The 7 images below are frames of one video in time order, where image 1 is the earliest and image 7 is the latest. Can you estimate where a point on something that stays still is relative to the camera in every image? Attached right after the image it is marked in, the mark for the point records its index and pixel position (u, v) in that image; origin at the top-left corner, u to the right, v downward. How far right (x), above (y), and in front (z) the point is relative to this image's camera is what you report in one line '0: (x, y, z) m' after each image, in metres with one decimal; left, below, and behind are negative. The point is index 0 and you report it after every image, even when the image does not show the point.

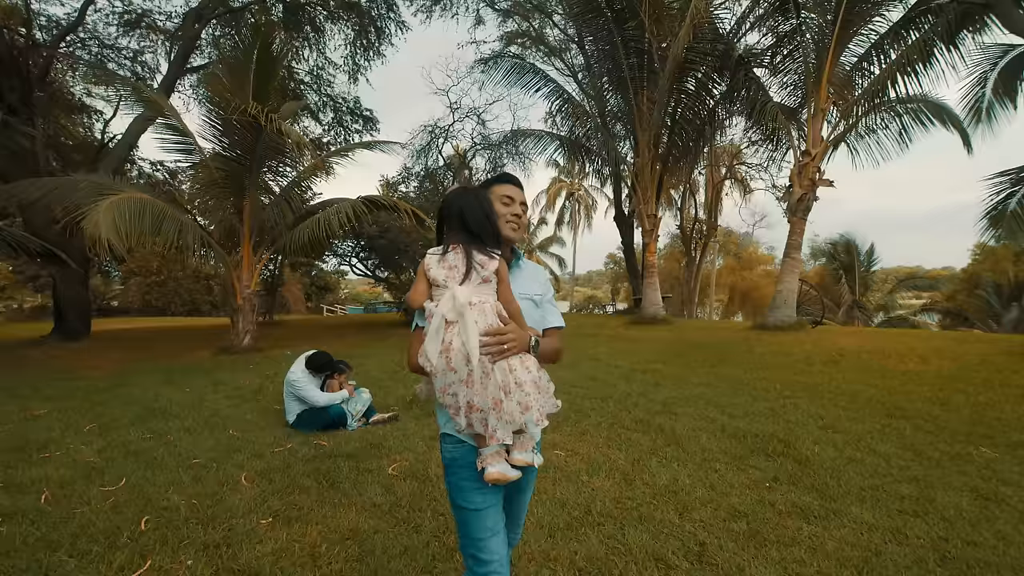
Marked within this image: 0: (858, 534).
0: (+1.5, -1.1, +2.5) m
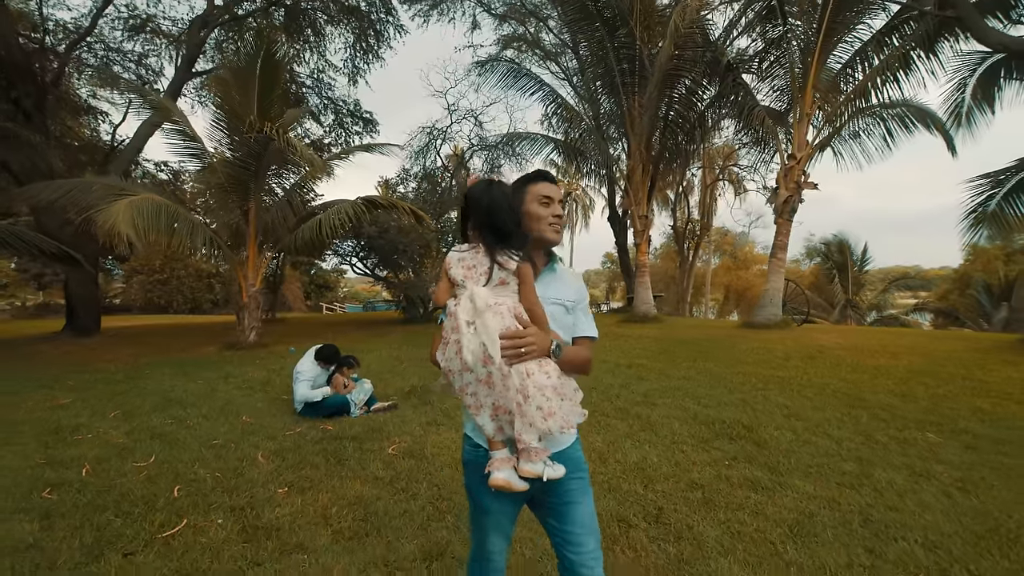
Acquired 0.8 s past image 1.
0: (+1.5, -1.1, +2.8) m
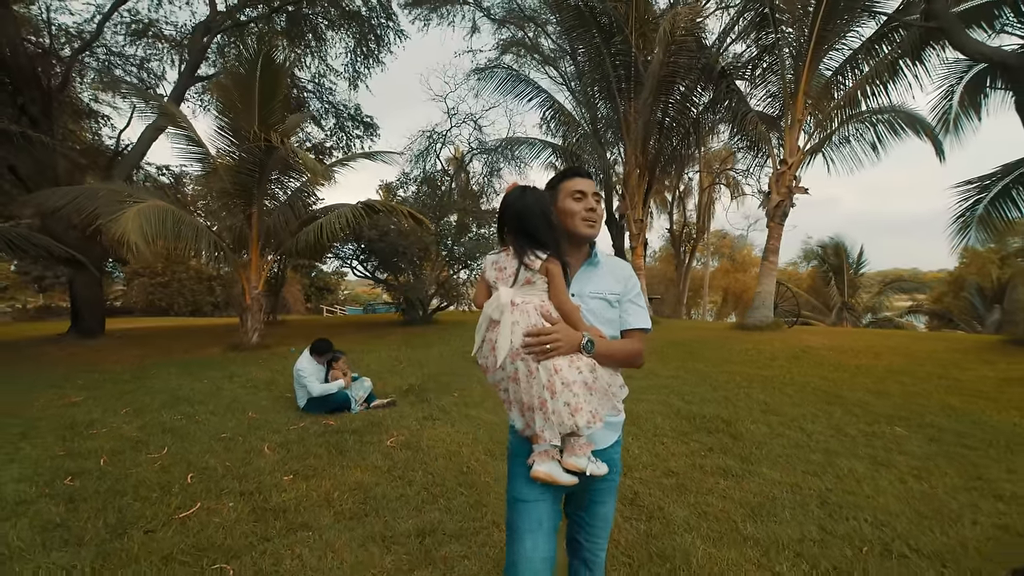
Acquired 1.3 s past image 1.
0: (+1.4, -1.1, +3.1) m
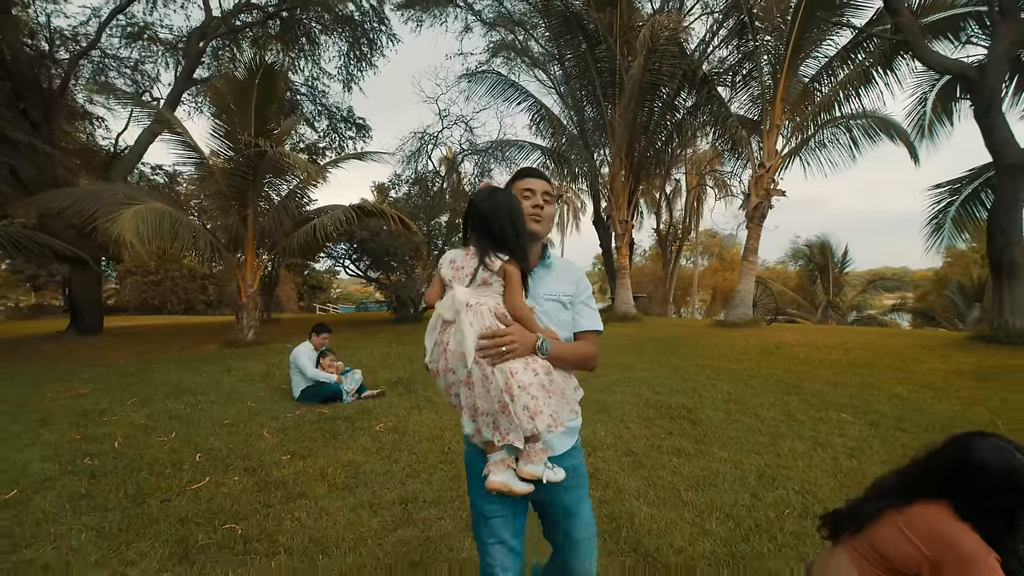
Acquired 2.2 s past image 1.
0: (+1.2, -1.1, +3.5) m
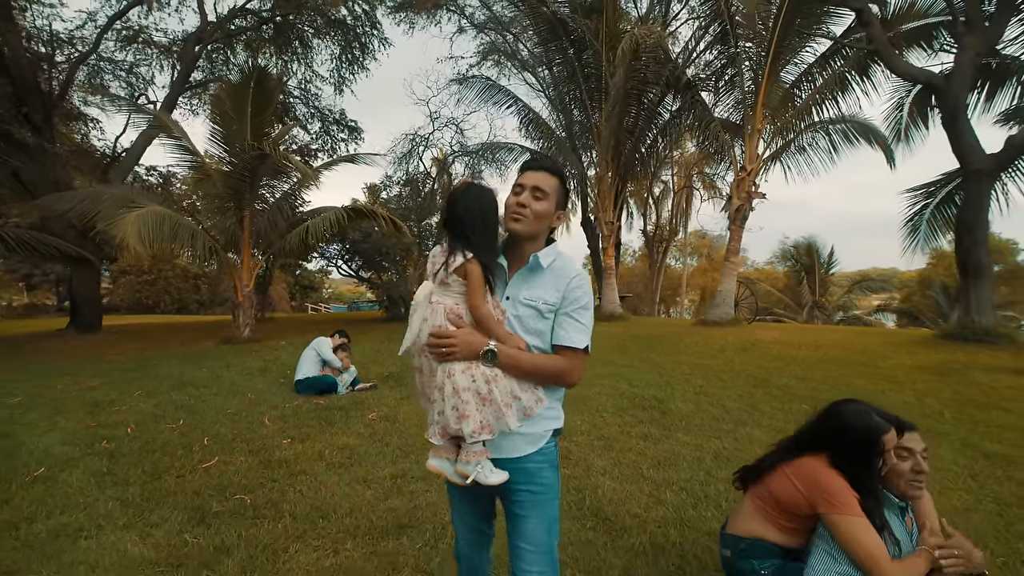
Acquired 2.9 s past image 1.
0: (+1.1, -1.1, +3.8) m
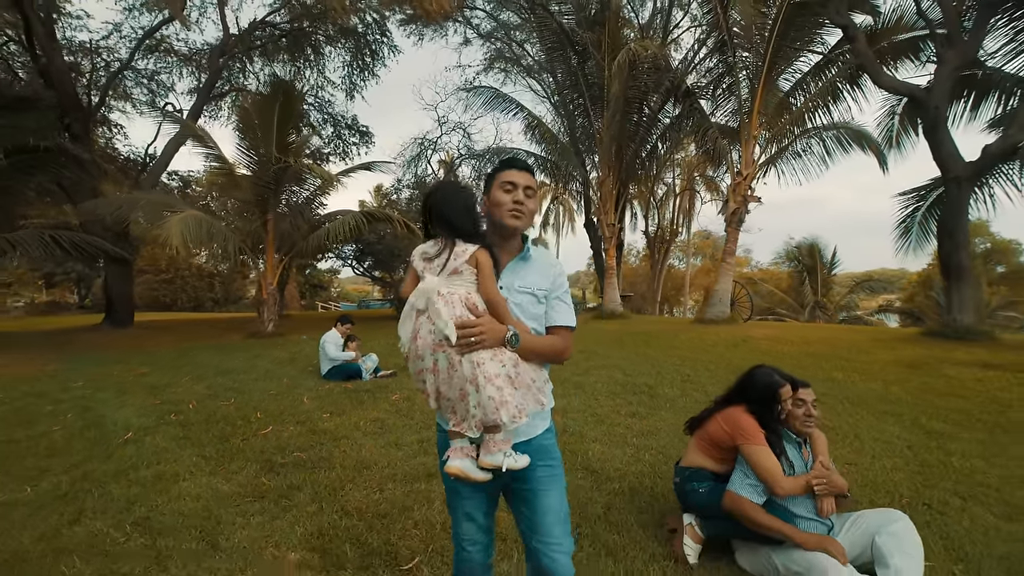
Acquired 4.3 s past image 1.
0: (+1.2, -1.1, +4.5) m
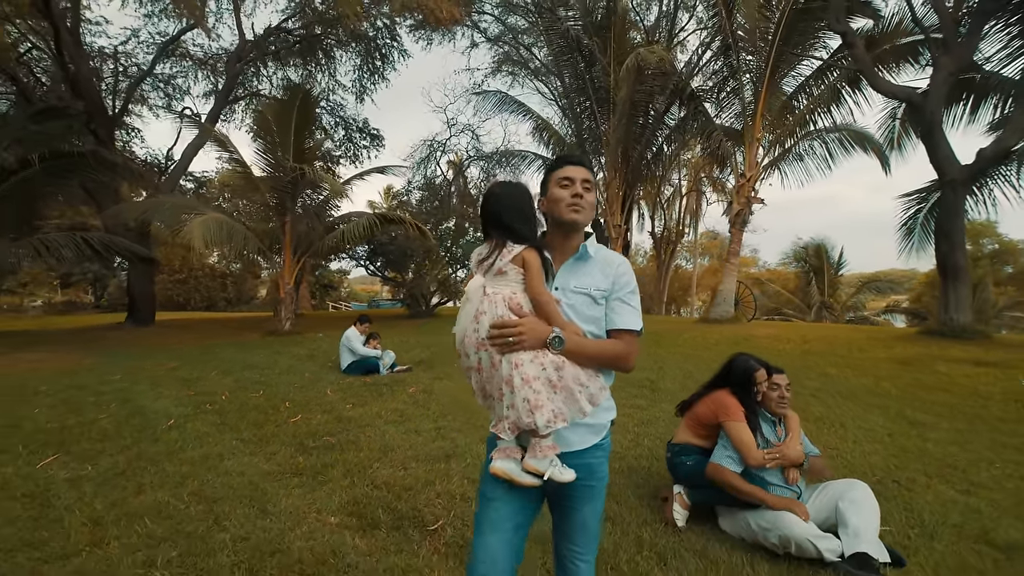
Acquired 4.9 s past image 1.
0: (+1.2, -1.1, +4.8) m
